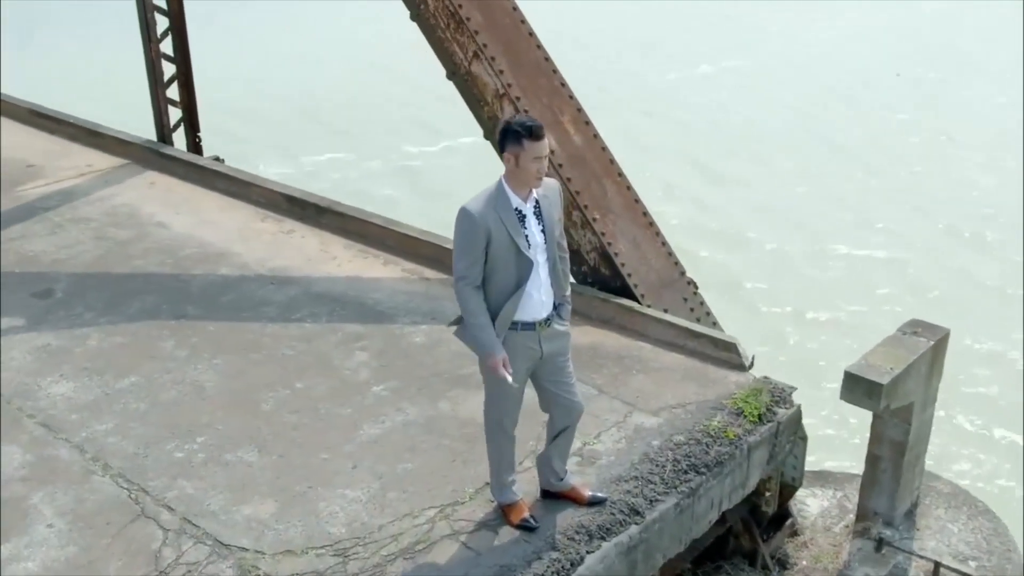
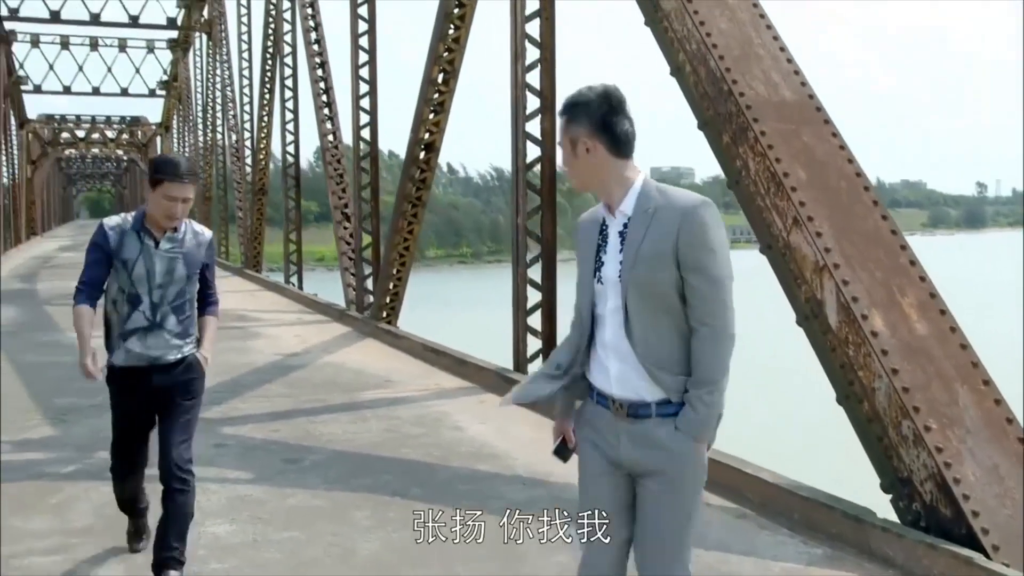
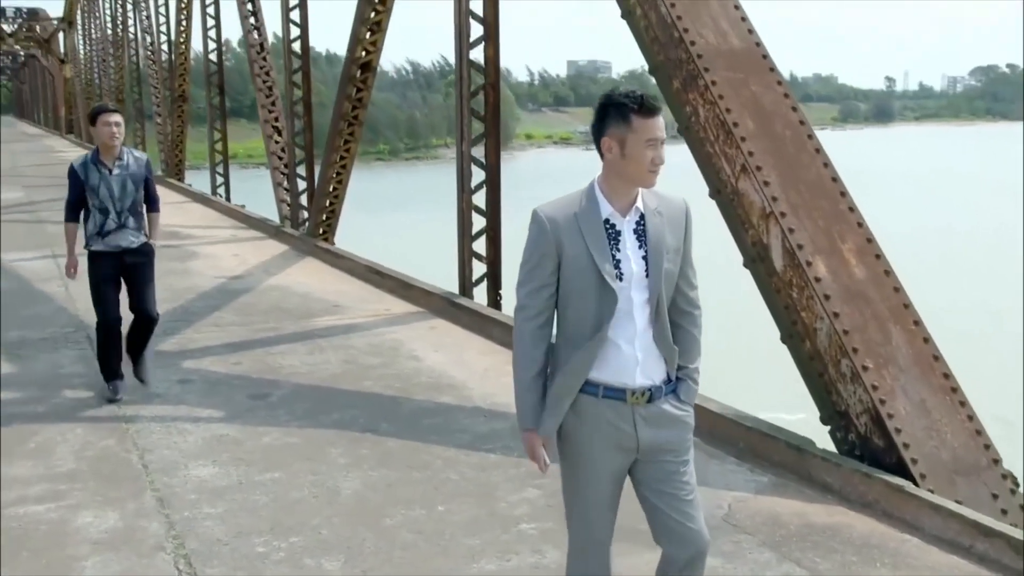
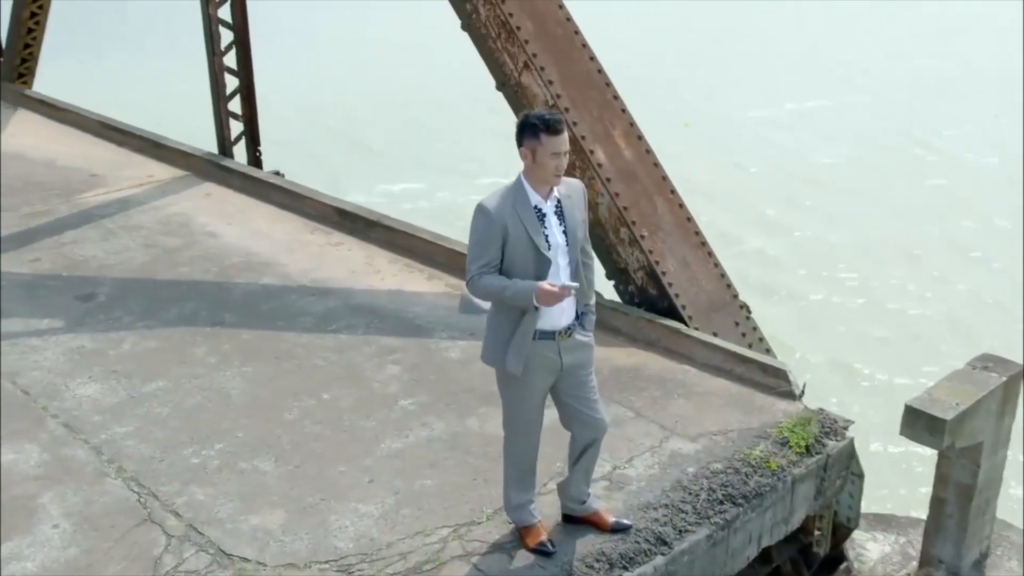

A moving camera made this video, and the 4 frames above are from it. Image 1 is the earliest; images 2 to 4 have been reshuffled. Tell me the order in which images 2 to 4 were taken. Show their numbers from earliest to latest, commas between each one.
4, 3, 2
